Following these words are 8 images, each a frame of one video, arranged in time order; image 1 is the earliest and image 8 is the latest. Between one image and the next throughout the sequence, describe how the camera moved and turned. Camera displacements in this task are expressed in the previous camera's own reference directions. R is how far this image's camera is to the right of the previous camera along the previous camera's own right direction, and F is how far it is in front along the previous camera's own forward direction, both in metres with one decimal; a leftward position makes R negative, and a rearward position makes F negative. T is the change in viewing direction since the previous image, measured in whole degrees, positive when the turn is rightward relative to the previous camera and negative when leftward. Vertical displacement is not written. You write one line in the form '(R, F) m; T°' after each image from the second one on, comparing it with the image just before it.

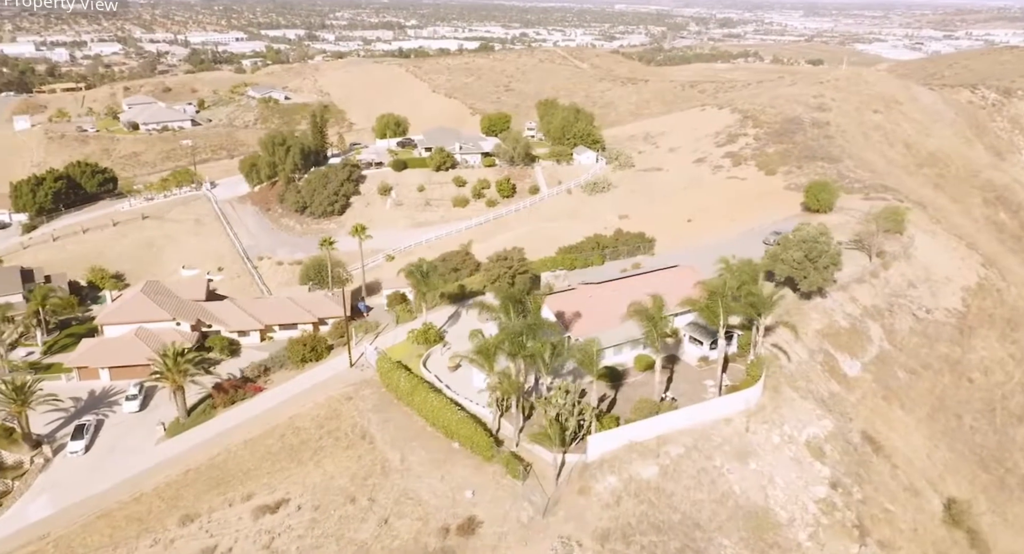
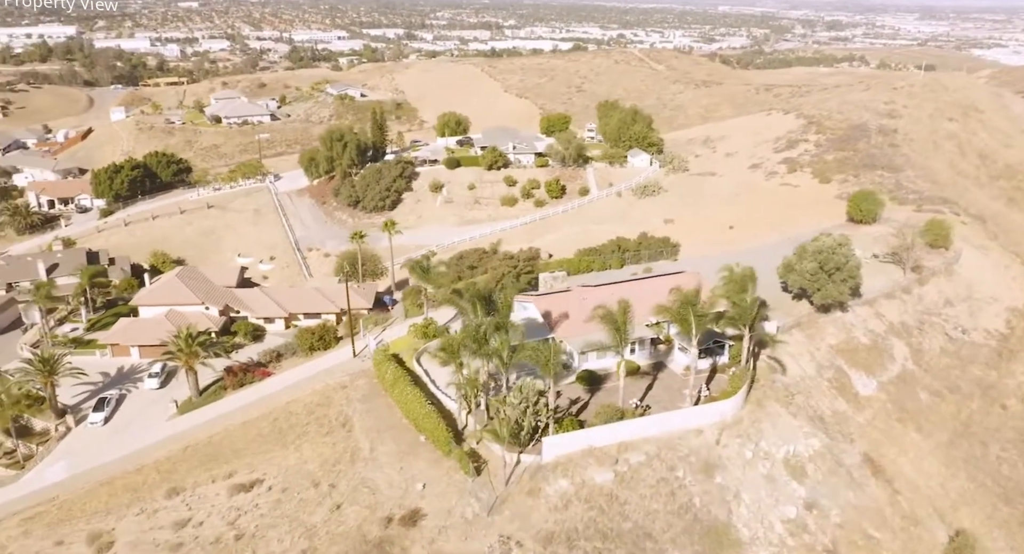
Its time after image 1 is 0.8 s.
(+4.6, +0.2) m; -6°
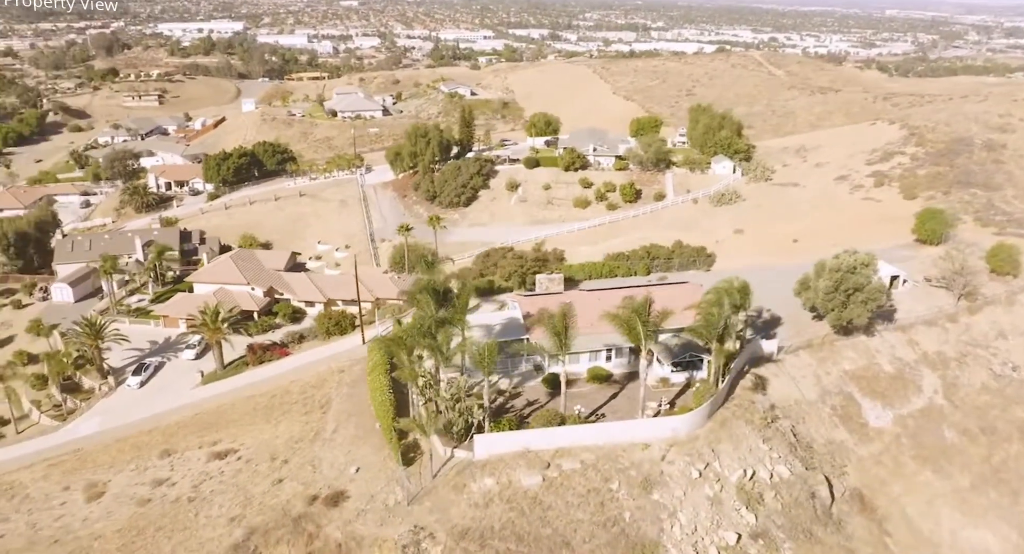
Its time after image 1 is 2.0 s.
(+6.8, +0.4) m; -10°
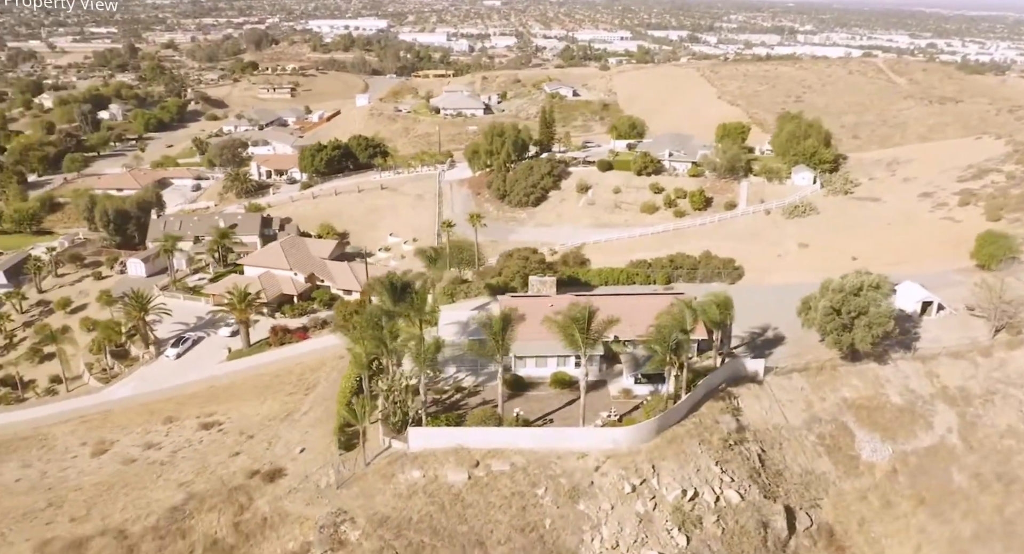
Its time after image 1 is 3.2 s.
(+6.7, +0.3) m; -9°
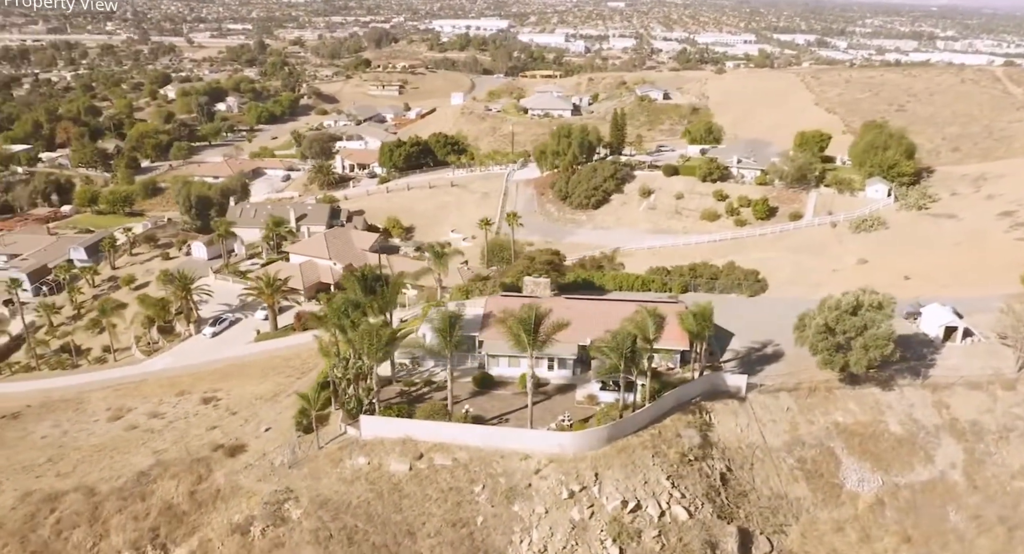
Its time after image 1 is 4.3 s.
(+5.8, +0.2) m; -8°
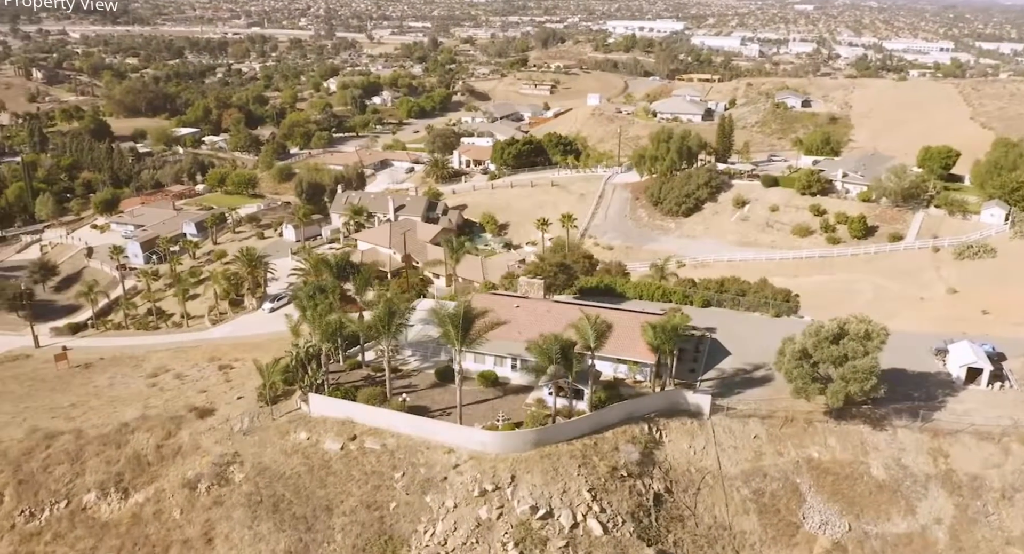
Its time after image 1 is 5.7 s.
(+8.2, +0.5) m; -11°
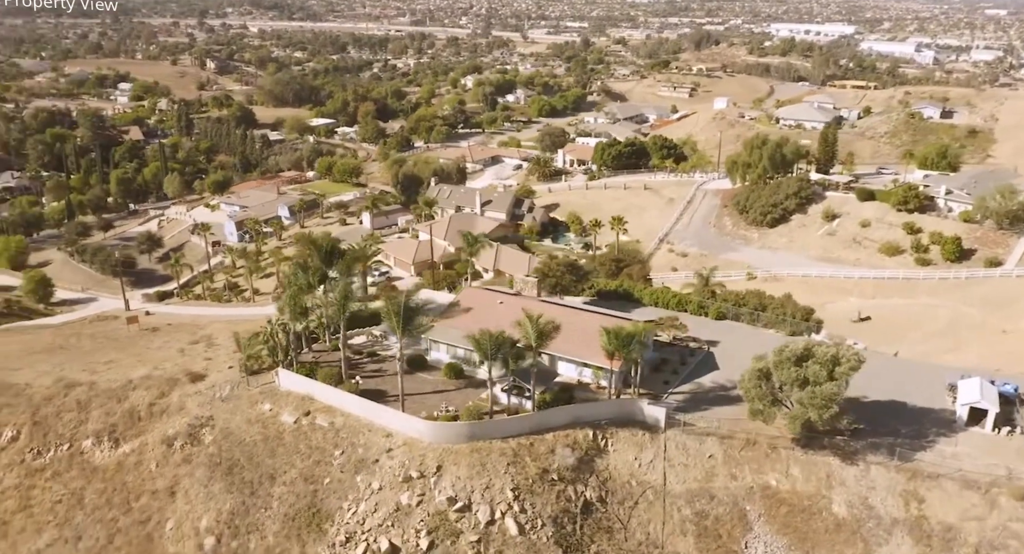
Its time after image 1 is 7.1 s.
(+7.5, +0.5) m; -10°
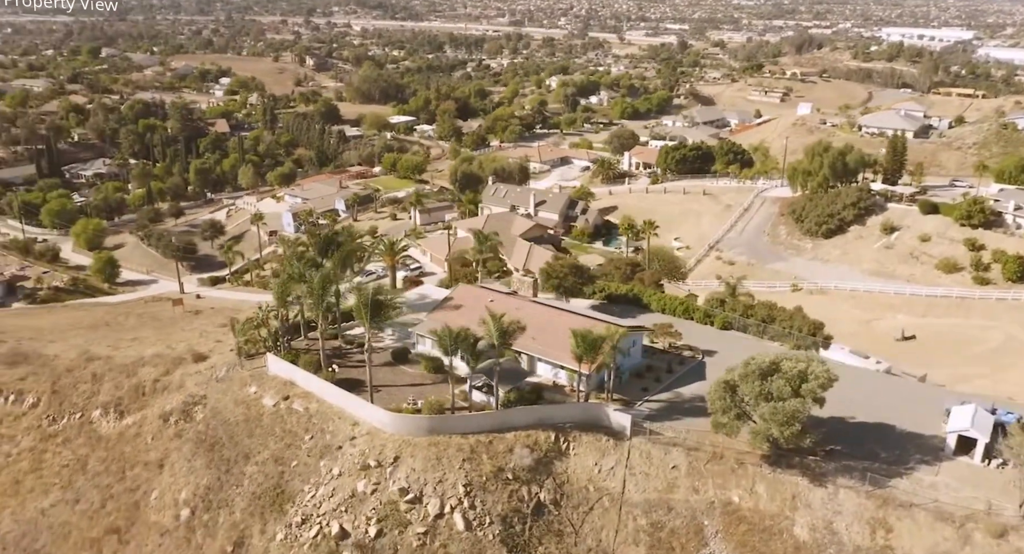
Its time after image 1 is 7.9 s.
(+4.8, 0.0) m; -7°
